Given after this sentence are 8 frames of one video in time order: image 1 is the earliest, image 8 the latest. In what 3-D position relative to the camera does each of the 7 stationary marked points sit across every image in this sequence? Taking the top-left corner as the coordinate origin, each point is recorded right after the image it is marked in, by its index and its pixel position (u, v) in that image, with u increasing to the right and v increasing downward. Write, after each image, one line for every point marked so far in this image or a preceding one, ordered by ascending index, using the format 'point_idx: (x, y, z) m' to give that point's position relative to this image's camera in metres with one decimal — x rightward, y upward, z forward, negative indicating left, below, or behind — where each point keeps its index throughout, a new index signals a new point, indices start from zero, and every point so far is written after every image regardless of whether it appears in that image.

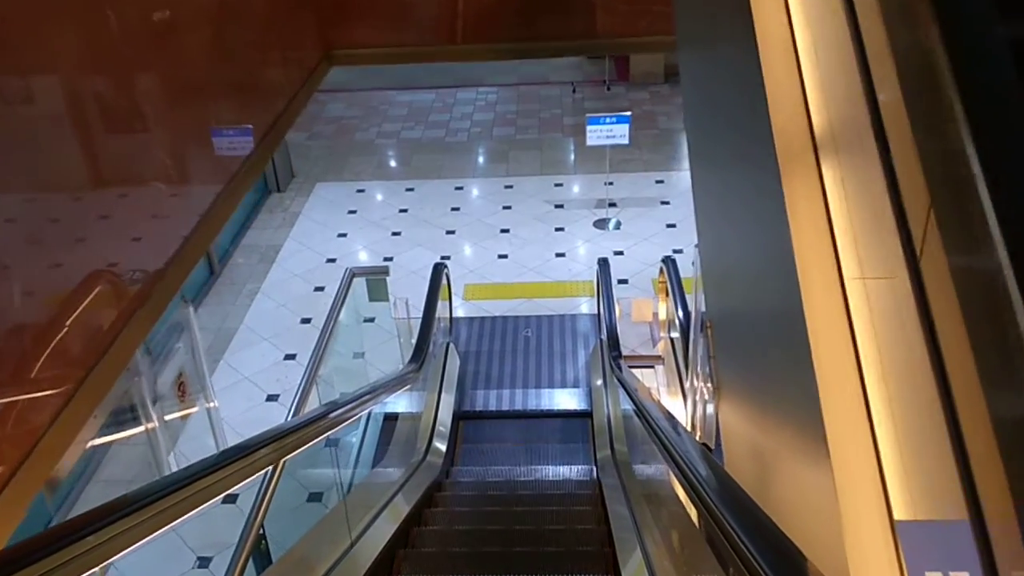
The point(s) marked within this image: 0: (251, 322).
0: (-2.2, -0.3, +6.8) m
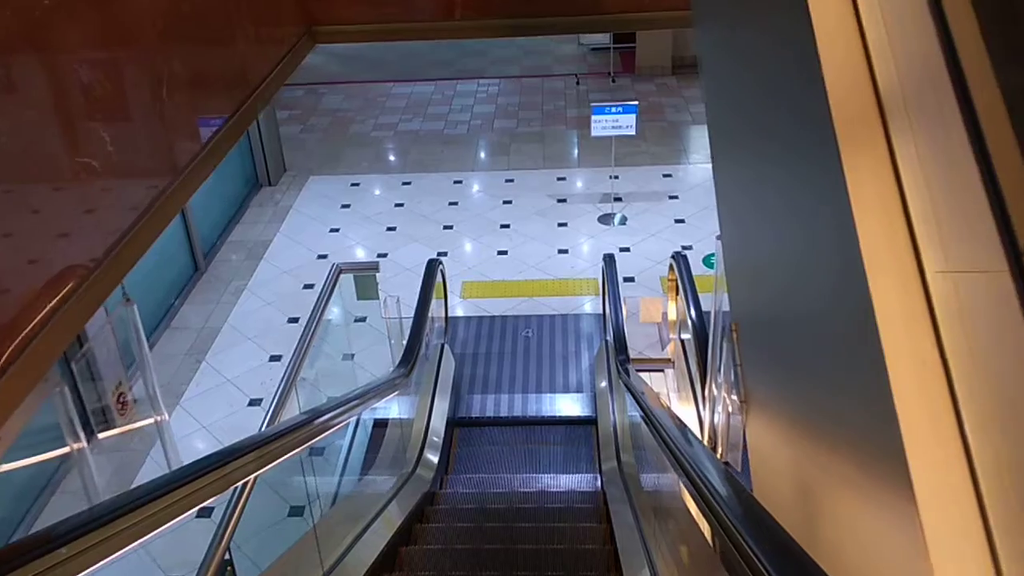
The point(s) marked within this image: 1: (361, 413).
0: (-2.2, -0.3, +6.4) m
1: (-0.8, -0.7, +4.3) m
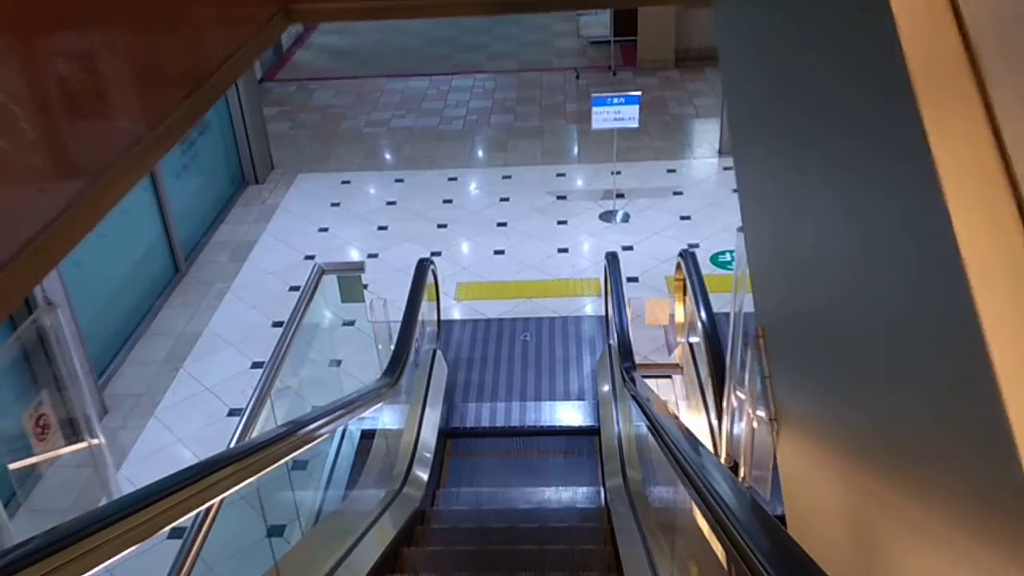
0: (-2.2, -0.3, +6.0) m
1: (-0.8, -0.7, +4.0) m
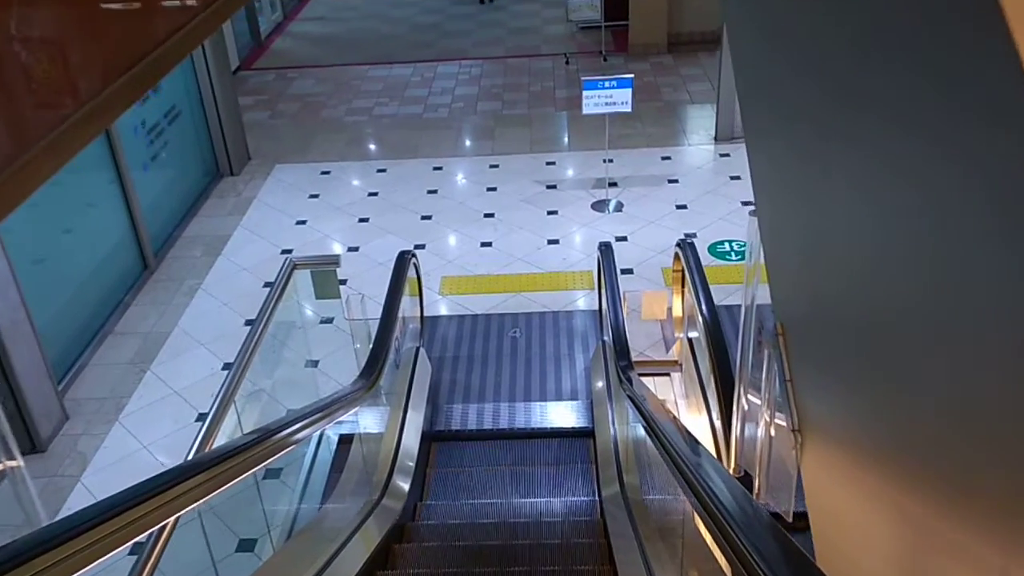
0: (-2.3, -0.3, +5.7) m
1: (-0.9, -0.7, +3.7) m
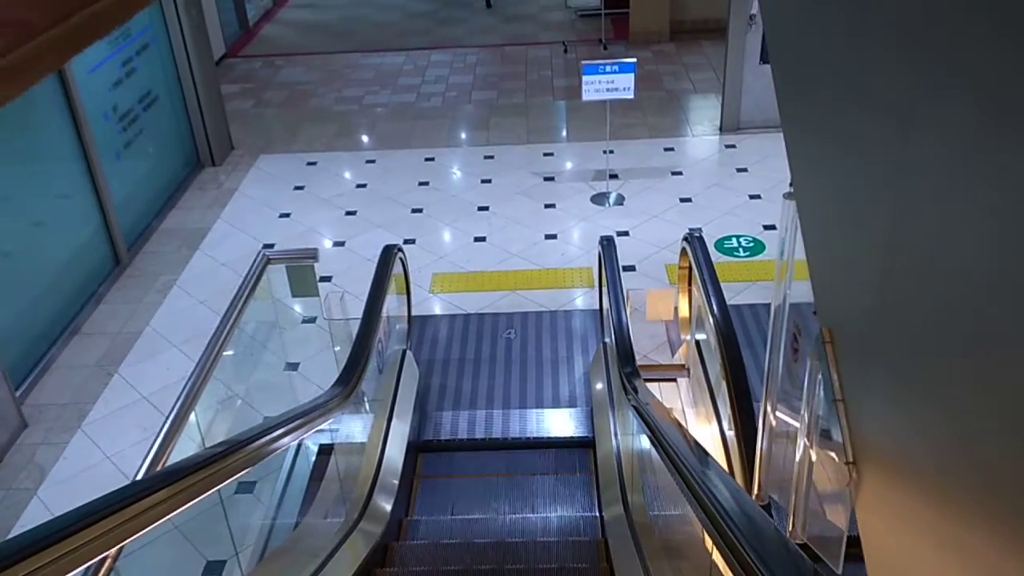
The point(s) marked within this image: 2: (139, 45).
0: (-2.4, -0.2, +5.3) m
1: (-0.9, -0.6, +3.3) m
2: (-3.0, +2.0, +6.4) m
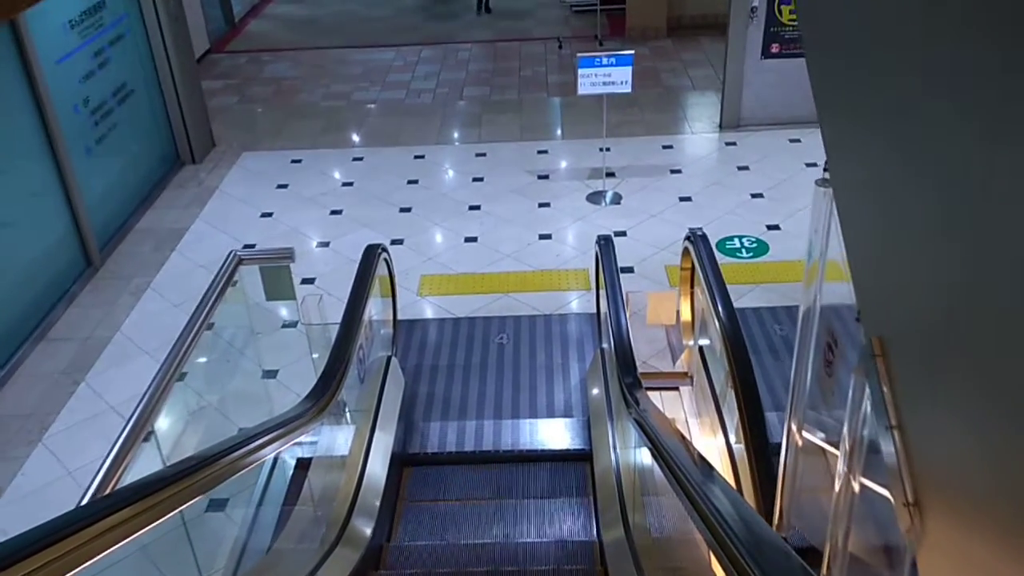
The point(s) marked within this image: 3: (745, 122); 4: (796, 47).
0: (-2.4, -0.3, +5.1) m
1: (-0.9, -0.7, +3.0) m
2: (-3.1, +1.9, +6.1) m
3: (+2.1, +1.5, +7.3) m
4: (+2.5, +2.1, +6.9) m
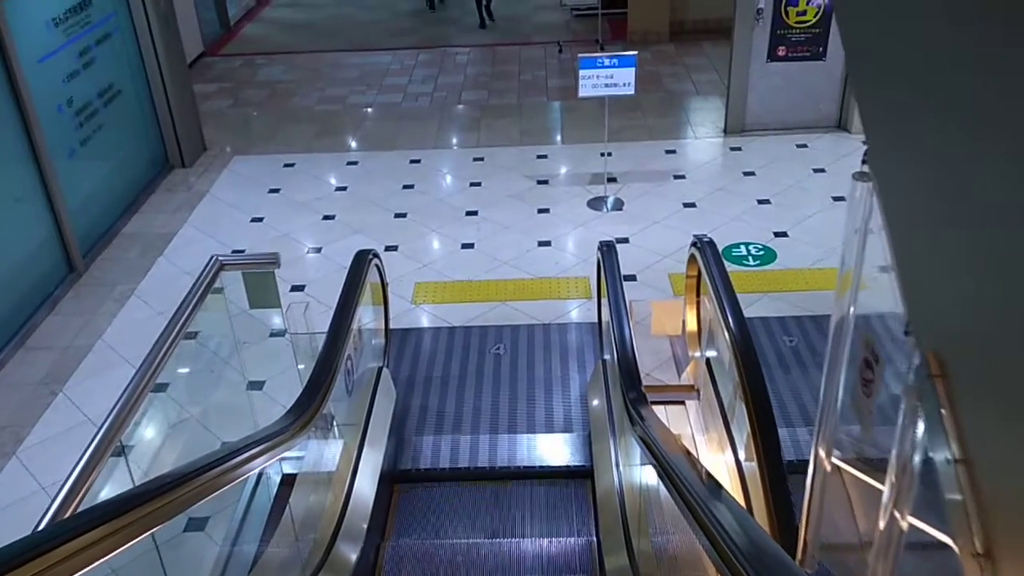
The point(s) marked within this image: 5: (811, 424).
0: (-2.4, -0.3, +4.9) m
1: (-1.0, -0.7, +2.8) m
2: (-3.1, +1.9, +5.9) m
3: (+2.1, +1.4, +7.2) m
4: (+2.5, +2.0, +6.8) m
5: (+1.4, -0.7, +3.9) m
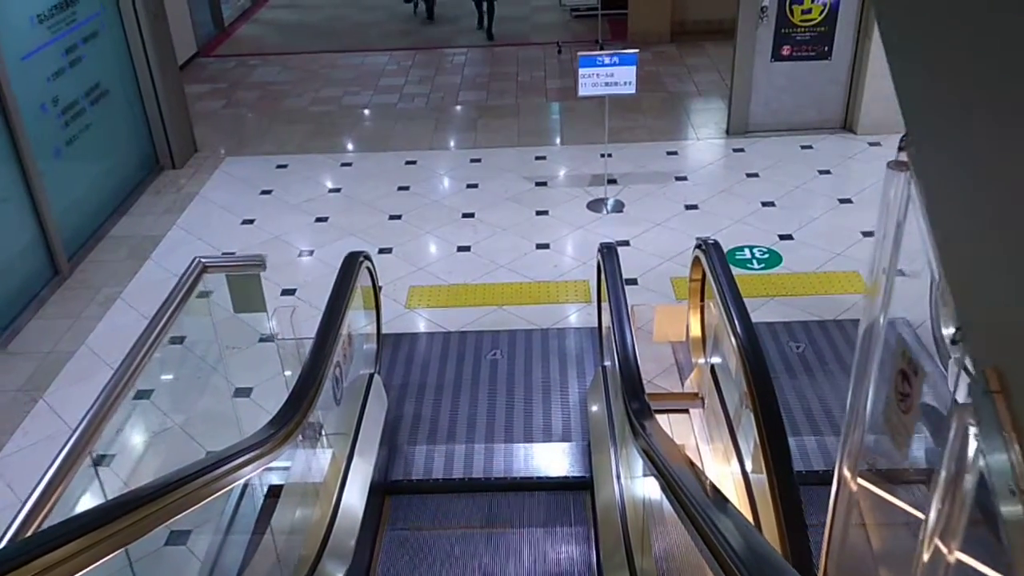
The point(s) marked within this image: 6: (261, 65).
0: (-2.4, -0.3, +4.7) m
1: (-1.0, -0.7, +2.7) m
2: (-3.1, +1.9, +5.8) m
3: (+2.1, +1.4, +7.0) m
4: (+2.4, +2.0, +6.6) m
5: (+1.4, -0.7, +3.7) m
6: (-2.9, +2.6, +9.2) m
